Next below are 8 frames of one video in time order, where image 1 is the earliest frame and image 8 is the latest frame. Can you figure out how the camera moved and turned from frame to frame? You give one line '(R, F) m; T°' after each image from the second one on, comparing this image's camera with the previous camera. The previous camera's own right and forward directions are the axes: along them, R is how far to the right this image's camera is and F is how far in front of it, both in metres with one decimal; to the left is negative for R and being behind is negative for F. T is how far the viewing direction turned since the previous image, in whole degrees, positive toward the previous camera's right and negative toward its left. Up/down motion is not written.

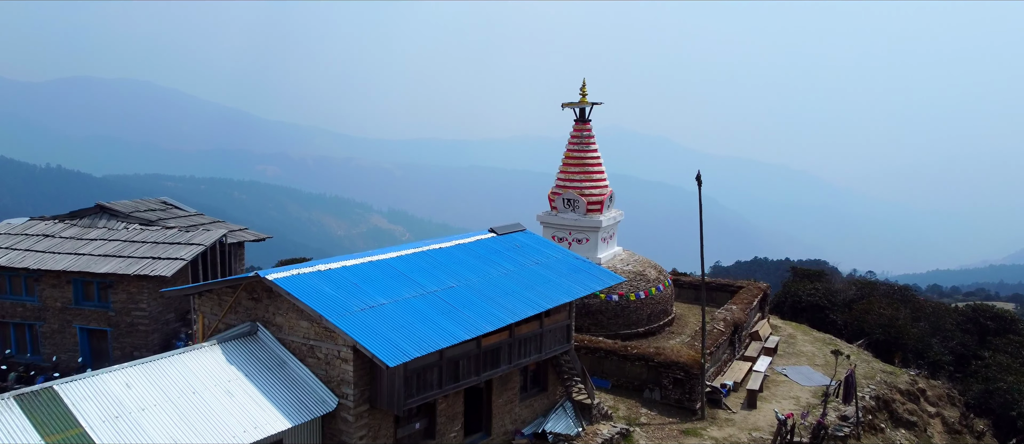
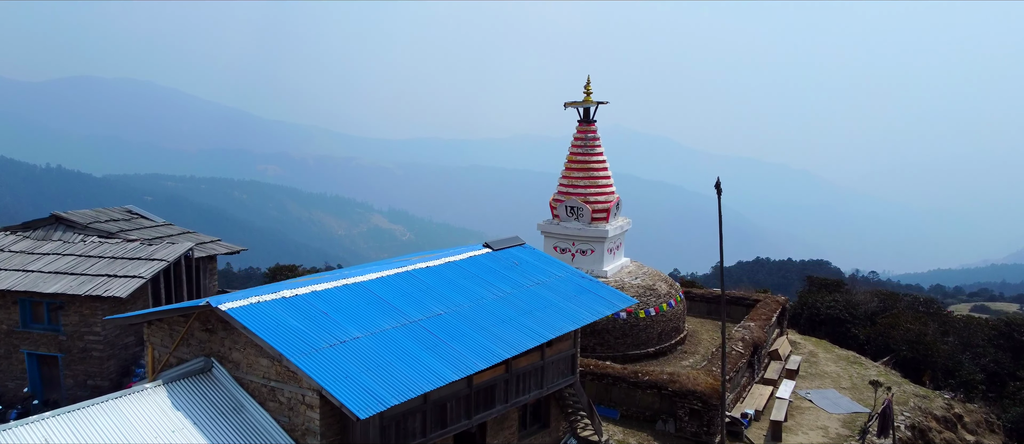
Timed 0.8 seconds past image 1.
(0.0, +1.1) m; 0°
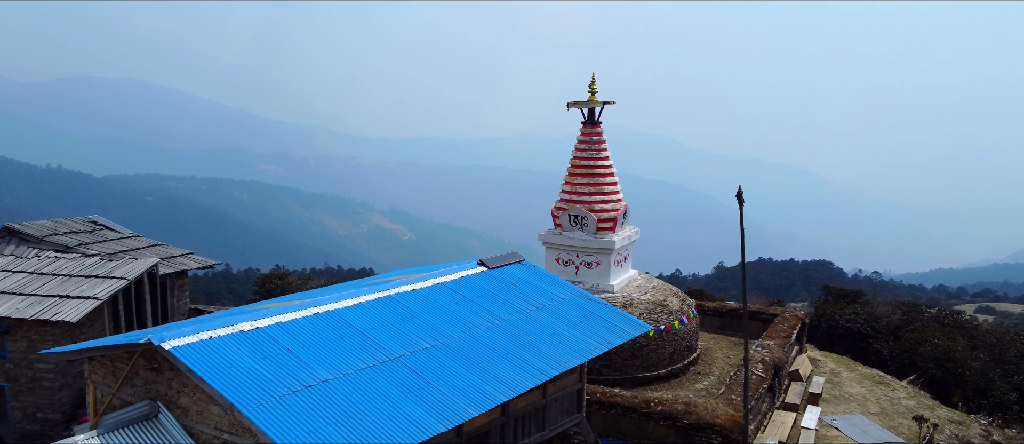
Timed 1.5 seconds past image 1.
(0.0, +1.0) m; 0°
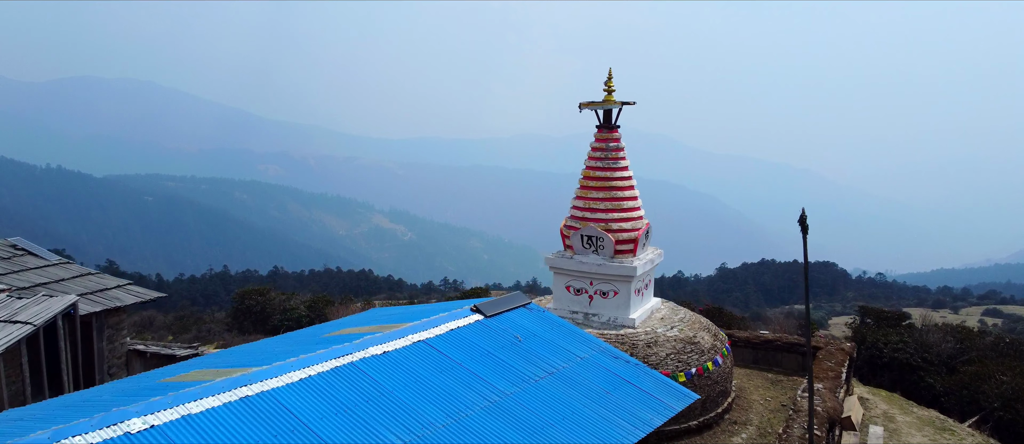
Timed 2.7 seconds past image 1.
(0.0, +1.8) m; 0°
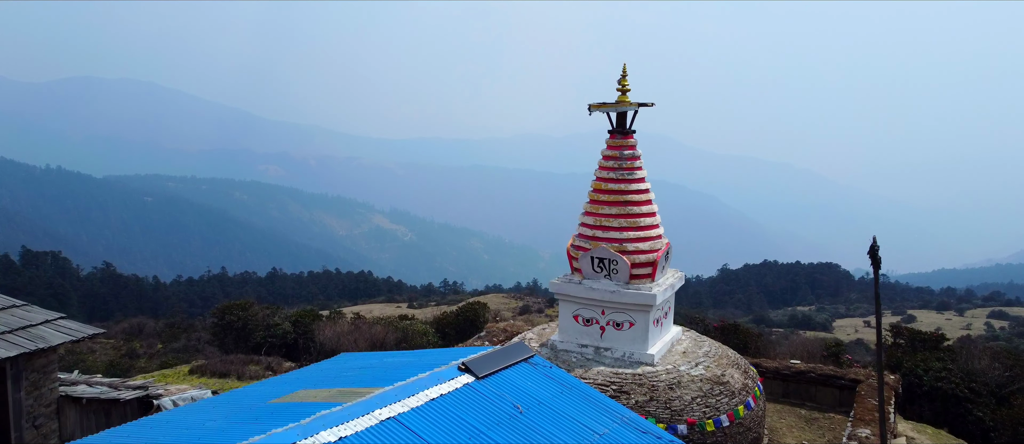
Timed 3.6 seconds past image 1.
(0.0, +1.4) m; 0°
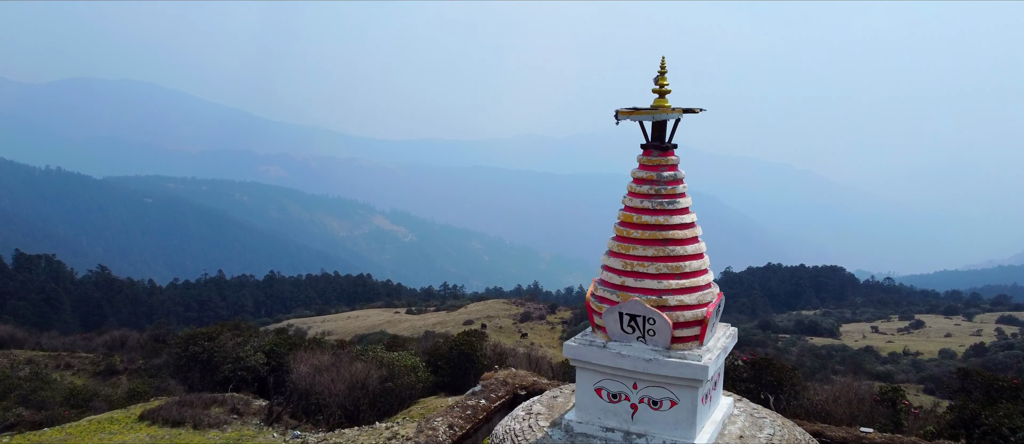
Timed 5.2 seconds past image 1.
(0.0, +2.2) m; 0°
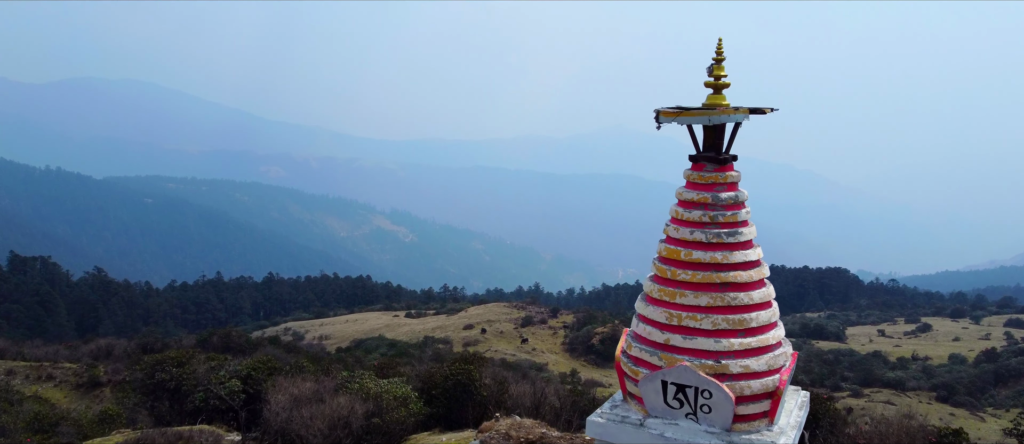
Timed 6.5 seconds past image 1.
(0.0, +1.7) m; 0°
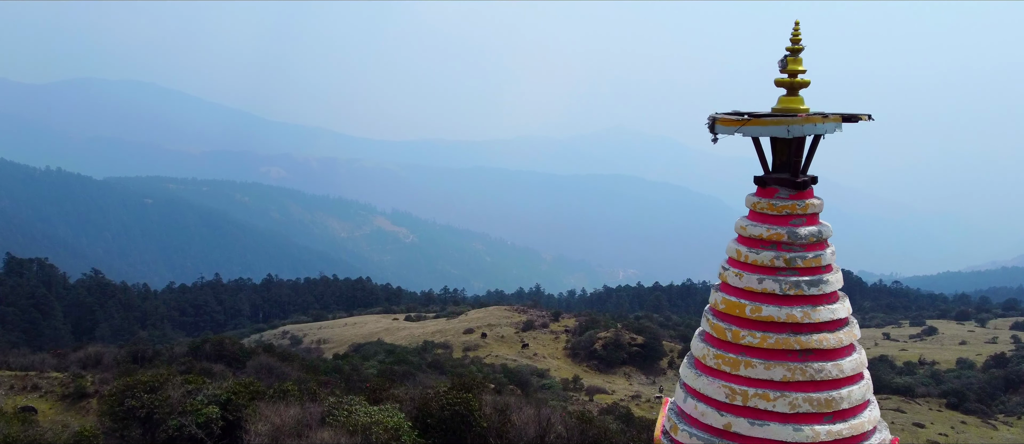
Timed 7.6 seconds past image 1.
(0.0, +1.3) m; 0°
